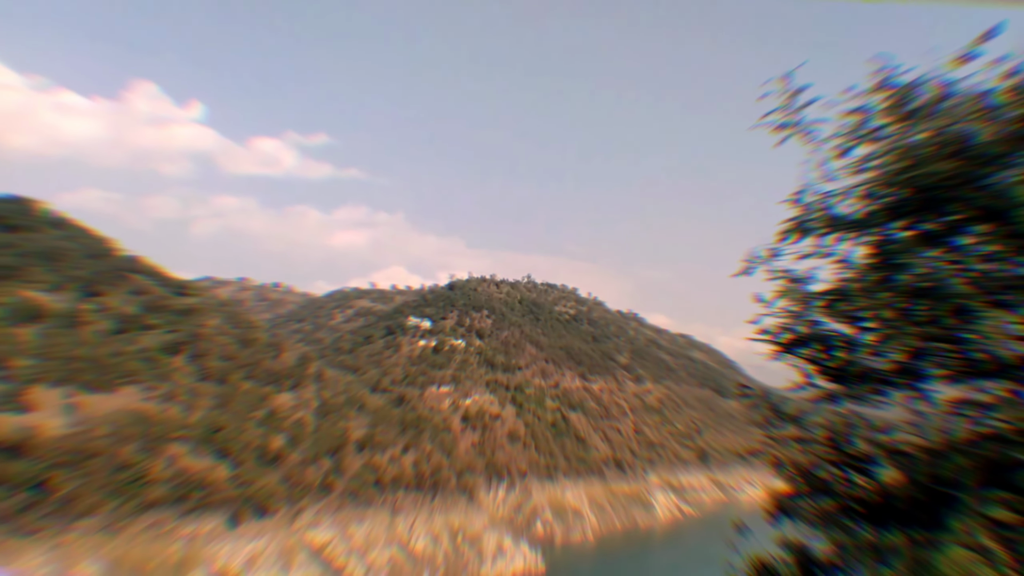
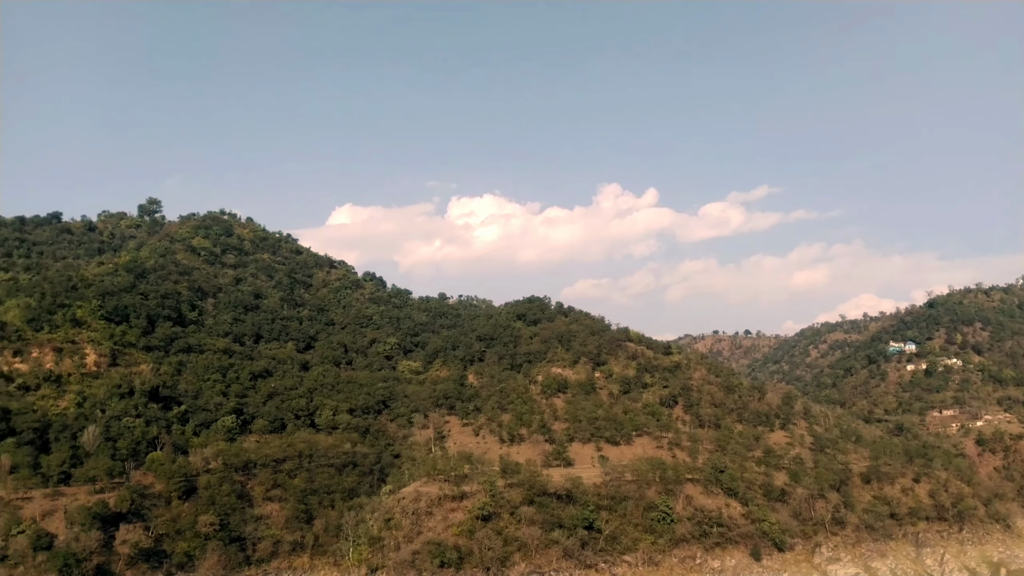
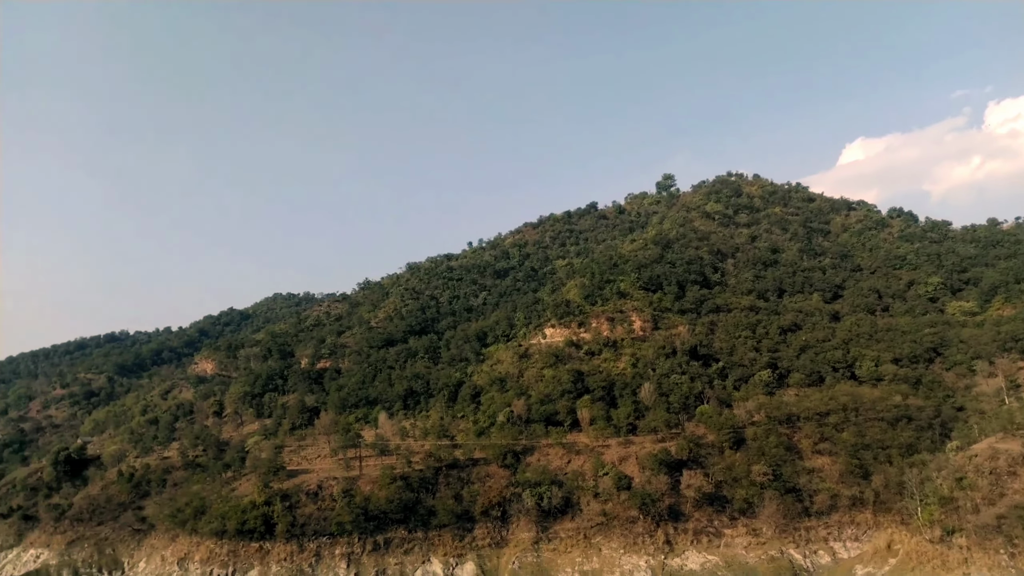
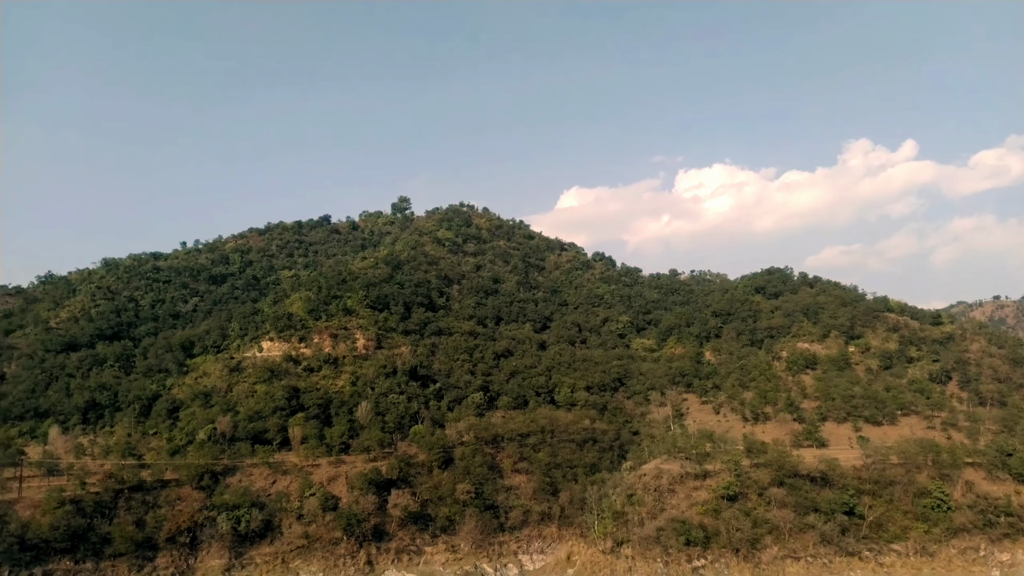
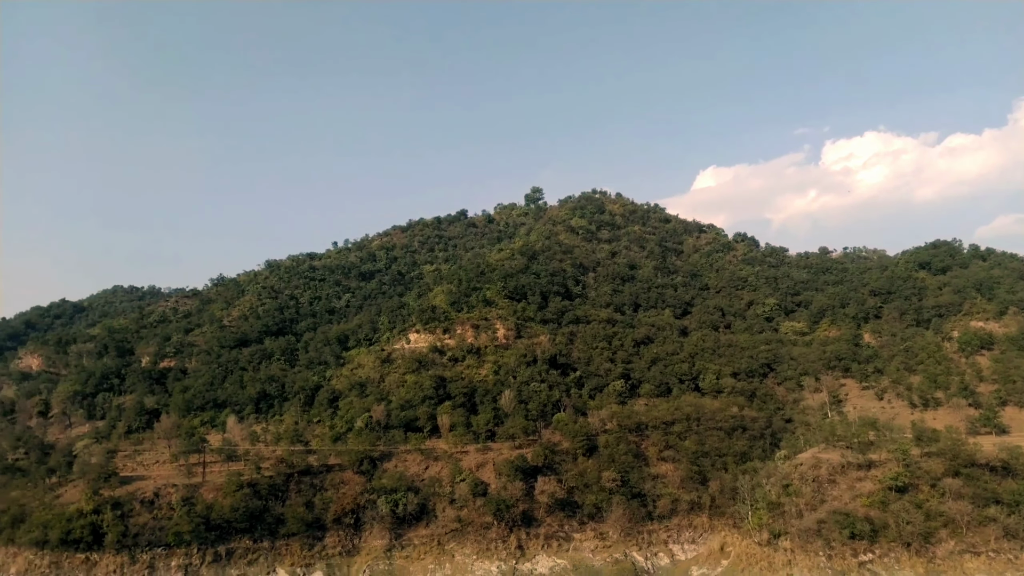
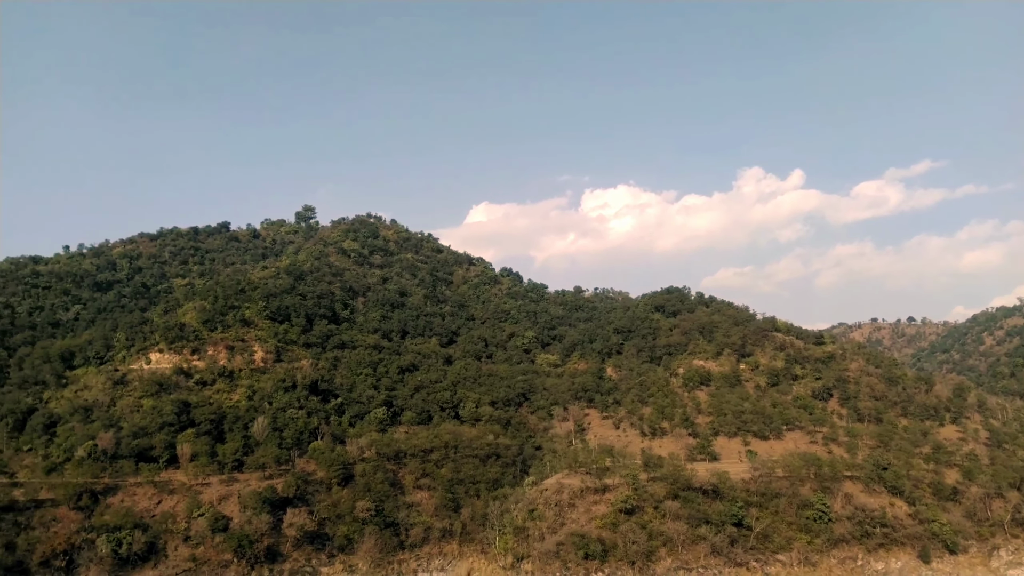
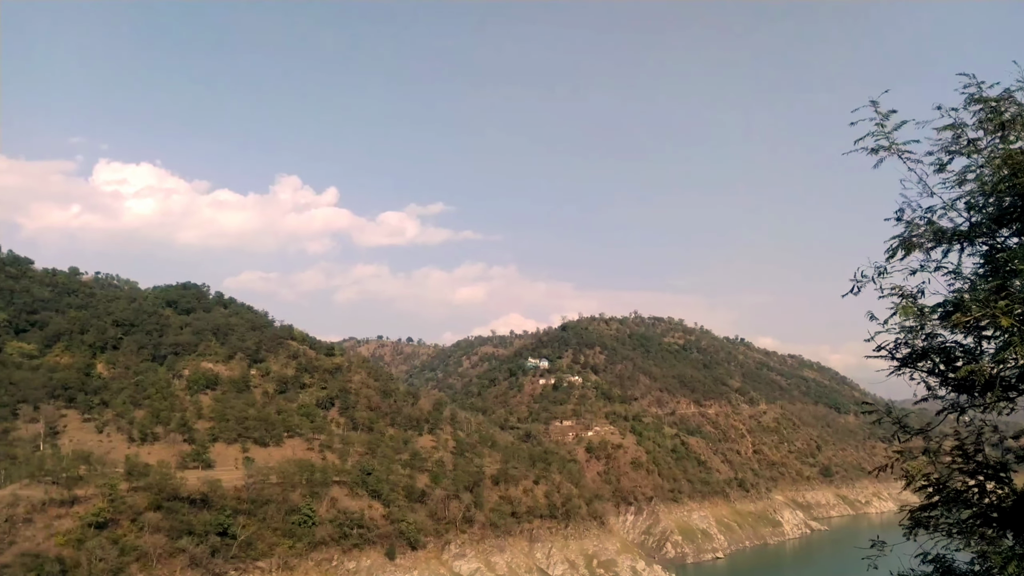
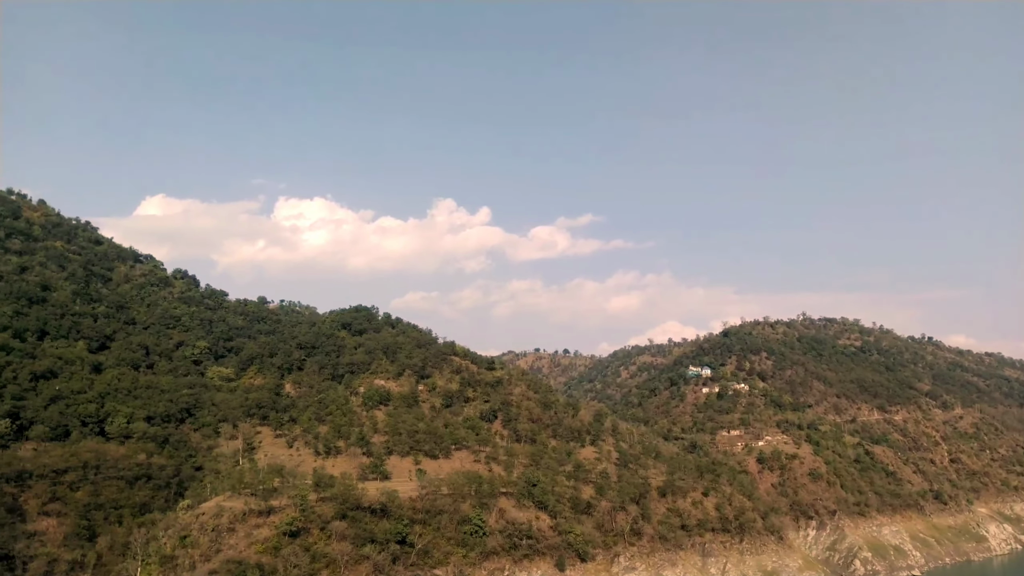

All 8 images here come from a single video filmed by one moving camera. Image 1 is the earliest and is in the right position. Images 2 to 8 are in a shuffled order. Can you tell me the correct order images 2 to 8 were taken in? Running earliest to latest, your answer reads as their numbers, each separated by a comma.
7, 8, 2, 6, 4, 5, 3
